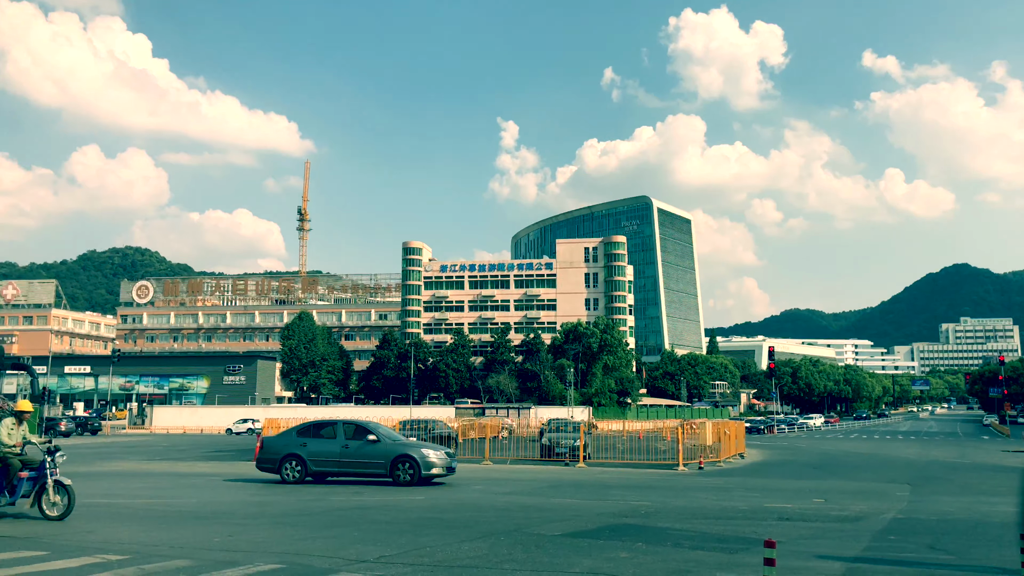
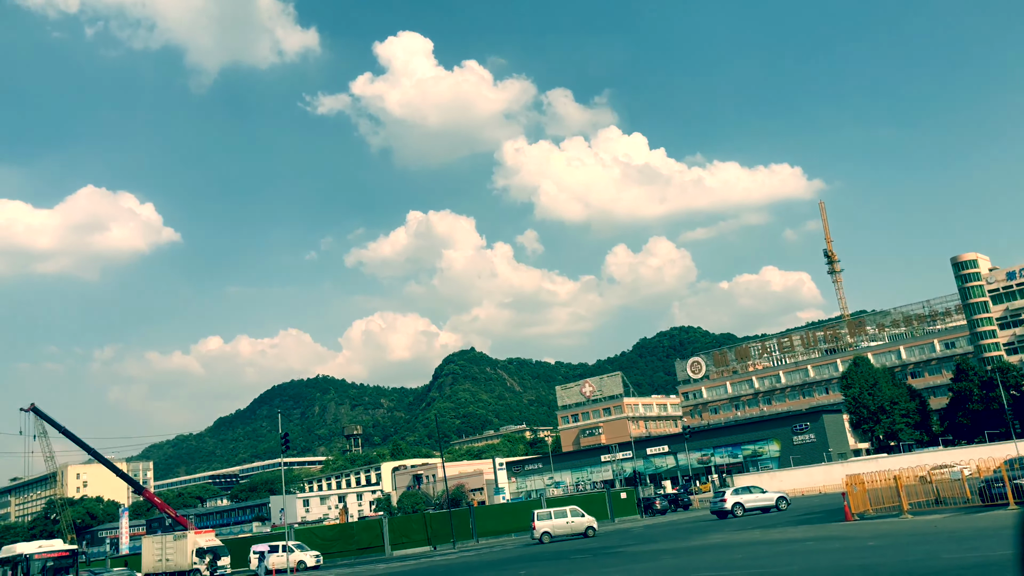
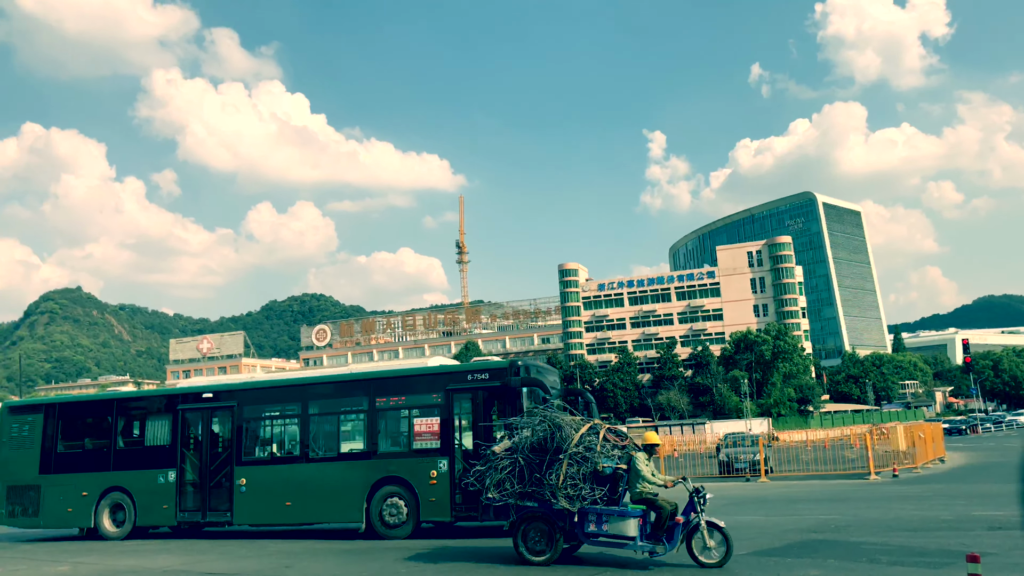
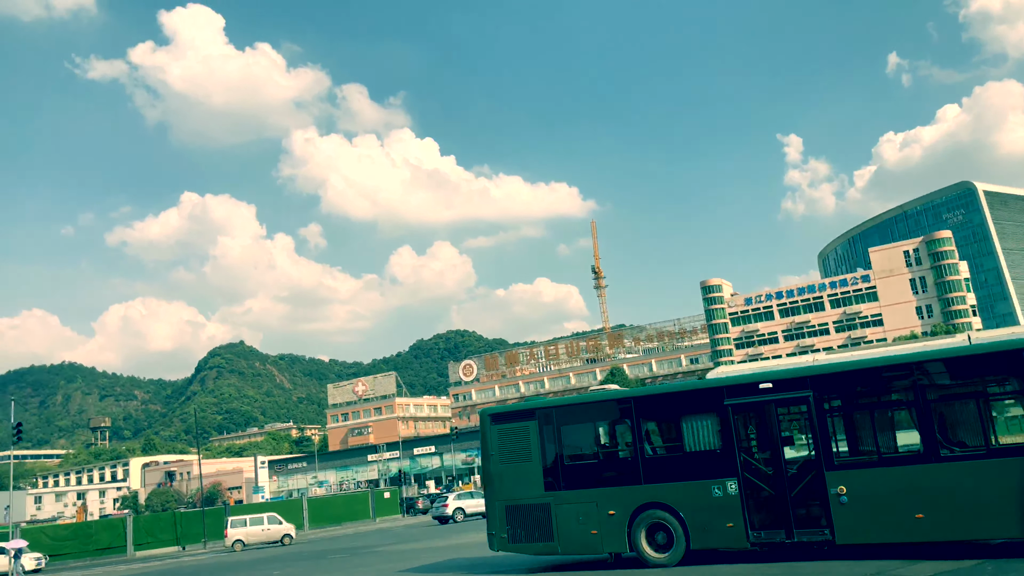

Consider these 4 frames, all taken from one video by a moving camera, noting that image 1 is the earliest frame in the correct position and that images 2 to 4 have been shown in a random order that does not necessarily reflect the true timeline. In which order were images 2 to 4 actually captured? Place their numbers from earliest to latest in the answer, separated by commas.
3, 4, 2
